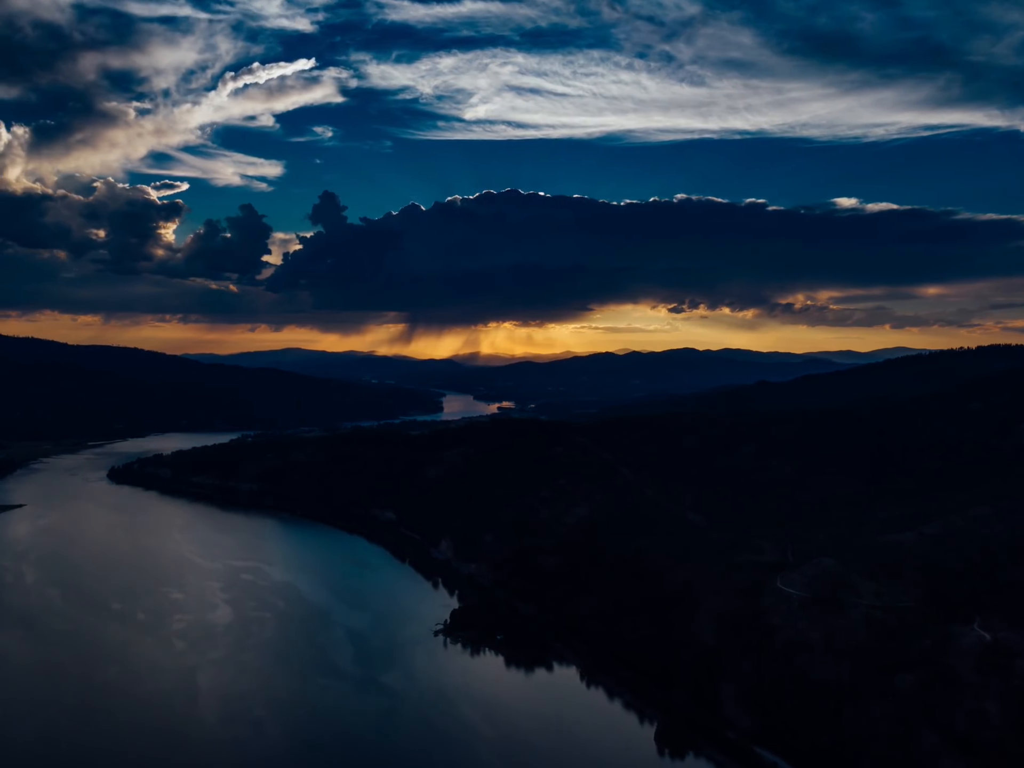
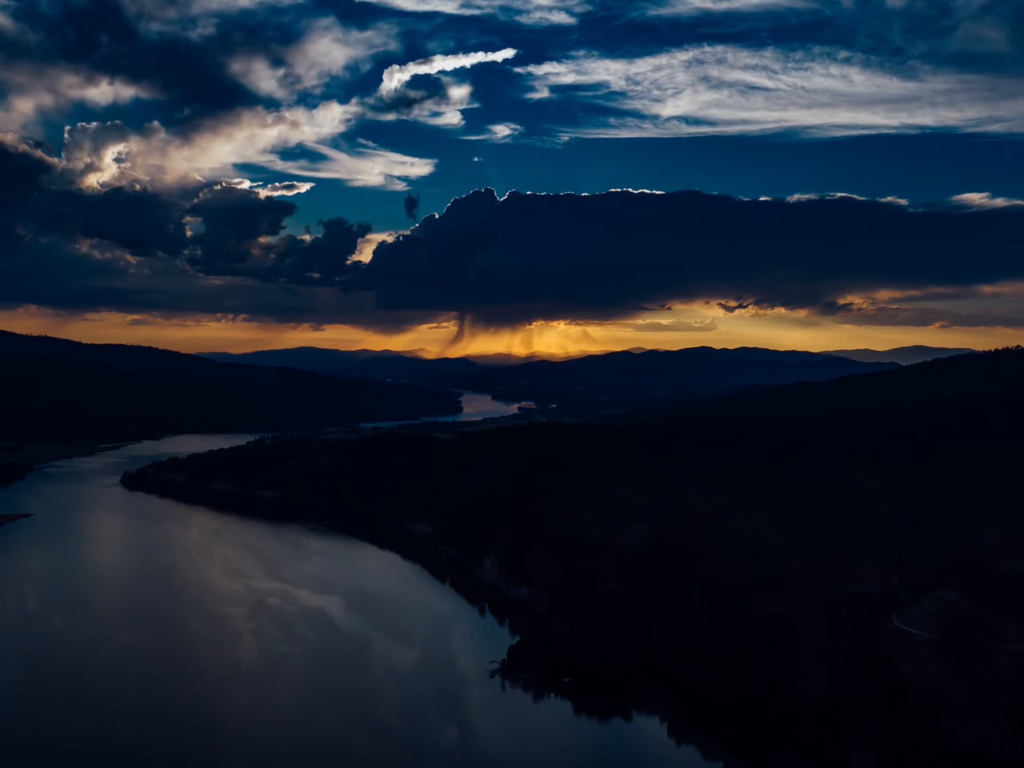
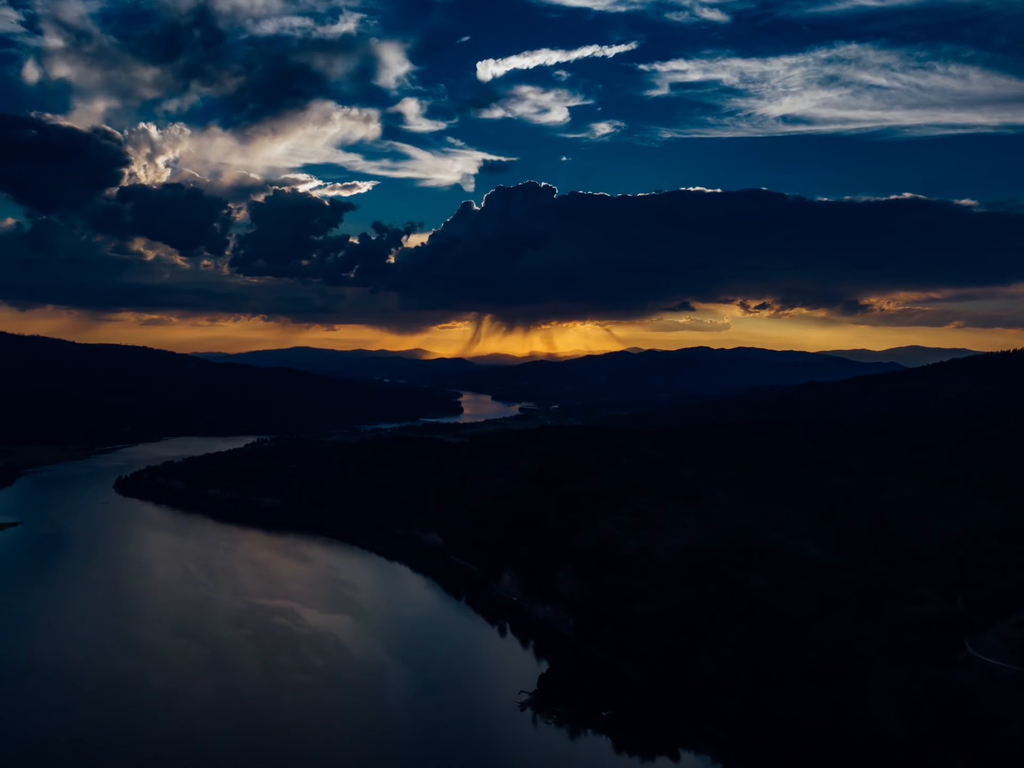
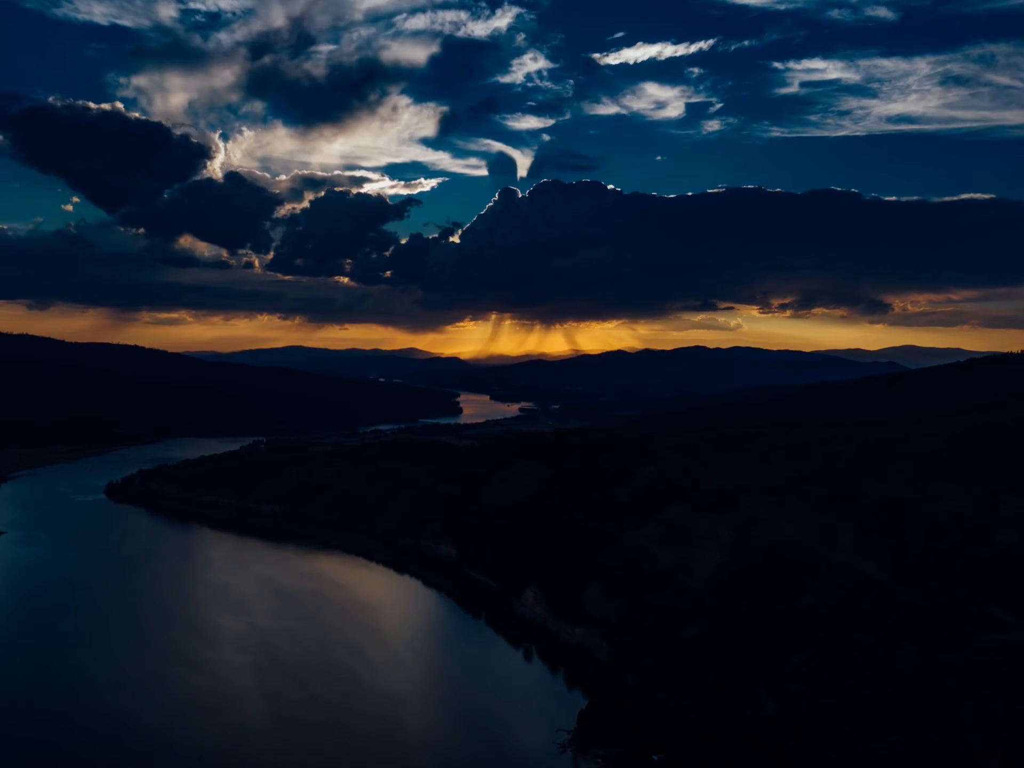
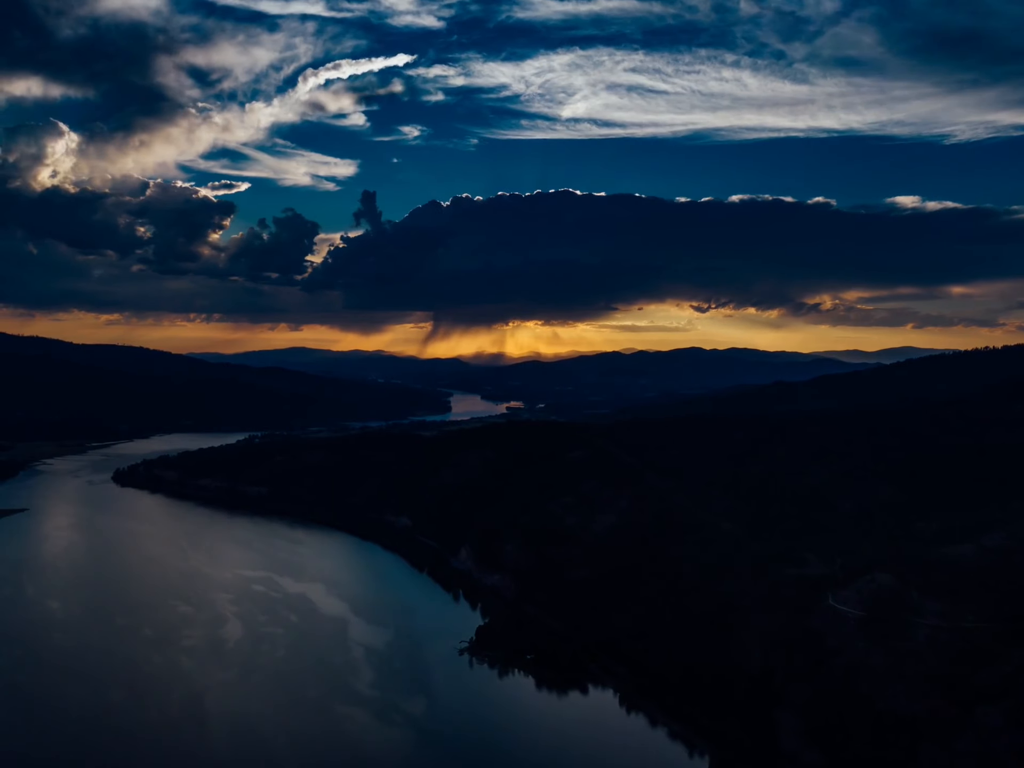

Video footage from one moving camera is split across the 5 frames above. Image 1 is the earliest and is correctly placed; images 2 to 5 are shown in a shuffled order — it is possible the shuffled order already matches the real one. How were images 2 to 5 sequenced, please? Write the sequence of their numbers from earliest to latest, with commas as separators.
5, 2, 3, 4
